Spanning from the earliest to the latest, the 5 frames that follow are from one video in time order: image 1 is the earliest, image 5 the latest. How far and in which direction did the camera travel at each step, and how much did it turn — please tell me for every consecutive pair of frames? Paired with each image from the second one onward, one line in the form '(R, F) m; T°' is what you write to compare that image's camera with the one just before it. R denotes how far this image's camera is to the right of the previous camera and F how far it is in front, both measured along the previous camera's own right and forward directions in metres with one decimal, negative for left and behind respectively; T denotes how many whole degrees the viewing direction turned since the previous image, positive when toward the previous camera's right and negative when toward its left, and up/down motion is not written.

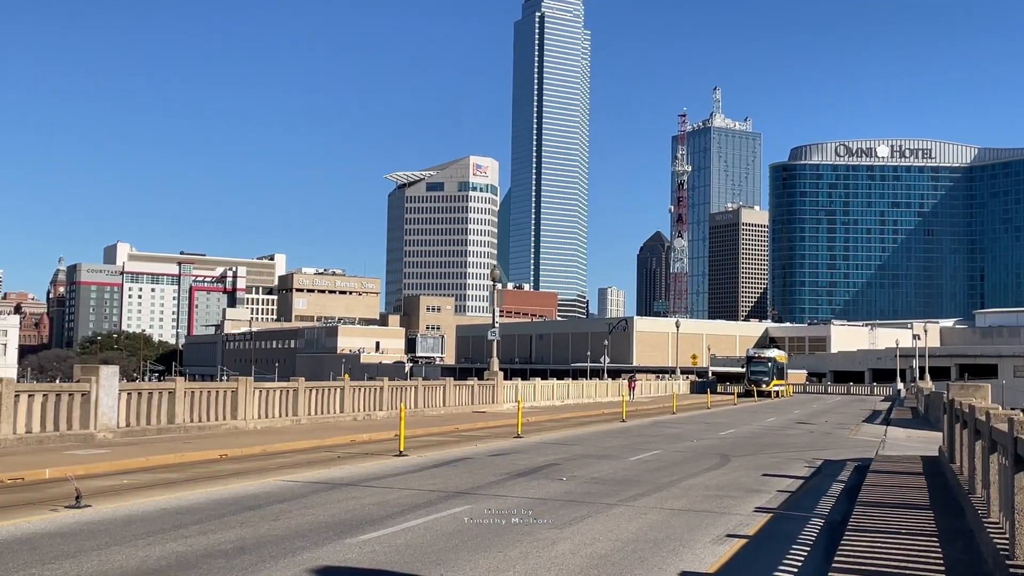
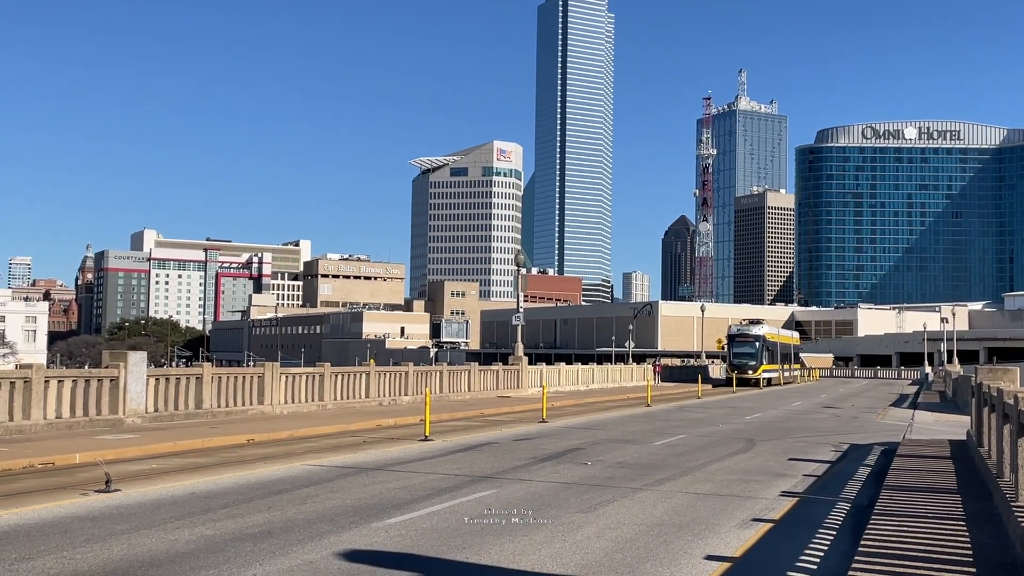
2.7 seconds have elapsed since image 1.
(0.0, 0.0) m; -1°
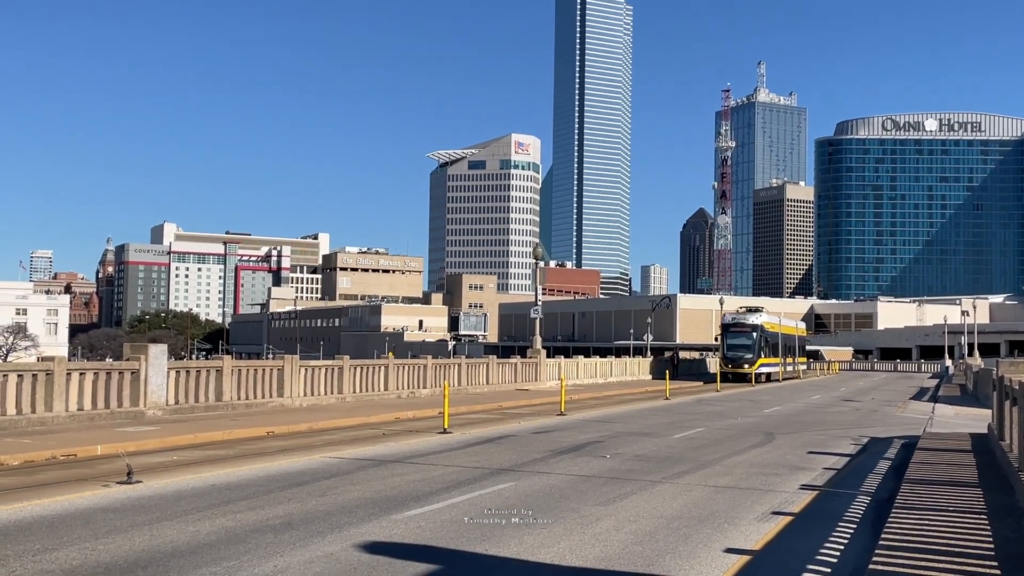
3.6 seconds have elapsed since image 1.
(0.0, 0.0) m; -1°
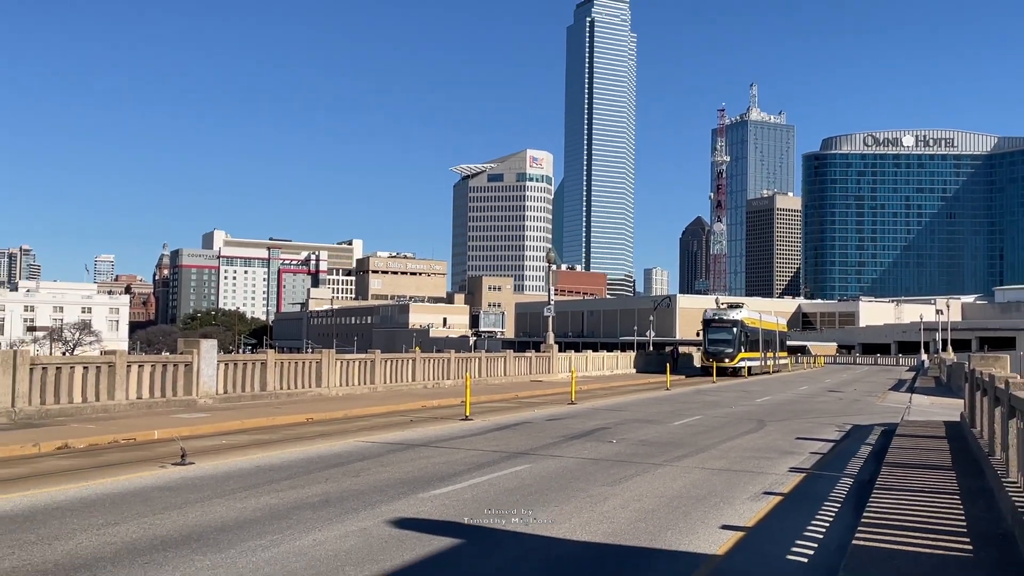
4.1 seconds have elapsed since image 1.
(0.0, -1.7) m; -1°
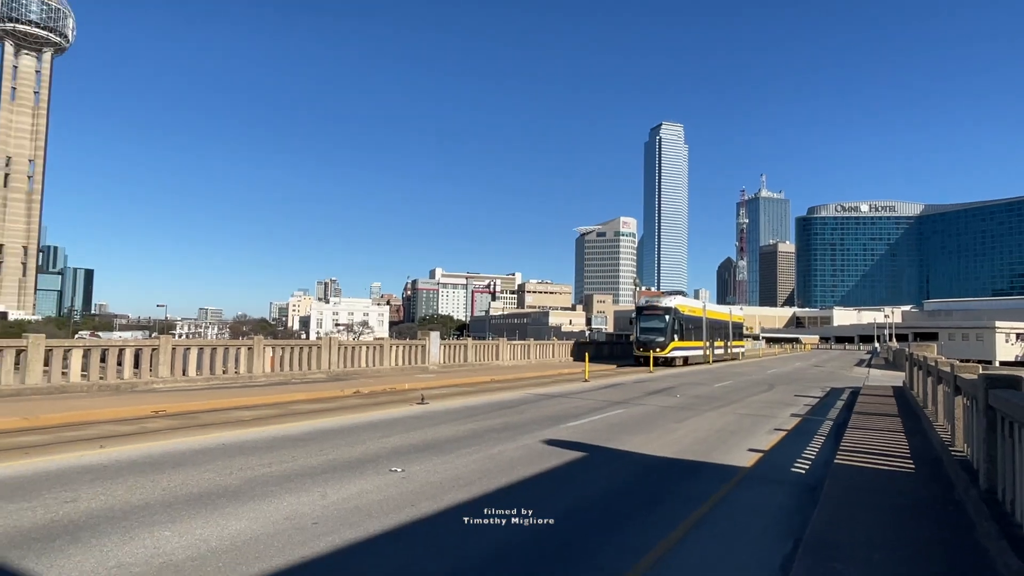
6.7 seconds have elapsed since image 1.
(+3.0, -11.3) m; -11°
